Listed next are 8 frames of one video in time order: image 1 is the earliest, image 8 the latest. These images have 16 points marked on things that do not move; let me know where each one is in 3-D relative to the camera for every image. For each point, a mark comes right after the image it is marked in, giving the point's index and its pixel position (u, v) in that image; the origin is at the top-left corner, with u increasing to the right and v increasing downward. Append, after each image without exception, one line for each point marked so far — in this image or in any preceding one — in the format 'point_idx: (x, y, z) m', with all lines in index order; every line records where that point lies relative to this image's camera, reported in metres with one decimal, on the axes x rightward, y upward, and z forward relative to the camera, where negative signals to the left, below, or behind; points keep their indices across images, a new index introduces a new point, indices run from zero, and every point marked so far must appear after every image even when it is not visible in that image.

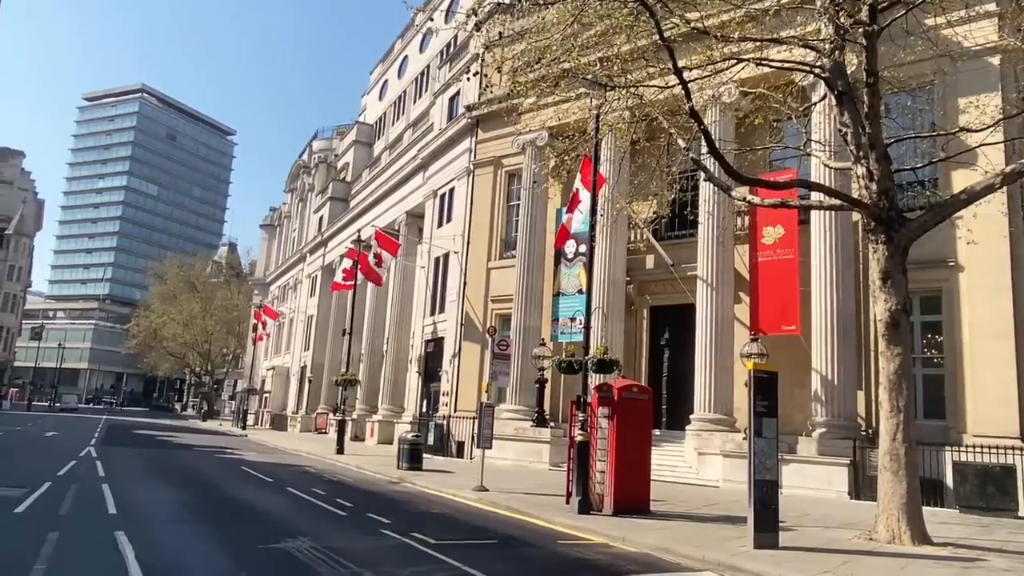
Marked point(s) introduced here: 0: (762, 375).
0: (+3.3, -1.2, +10.2) m
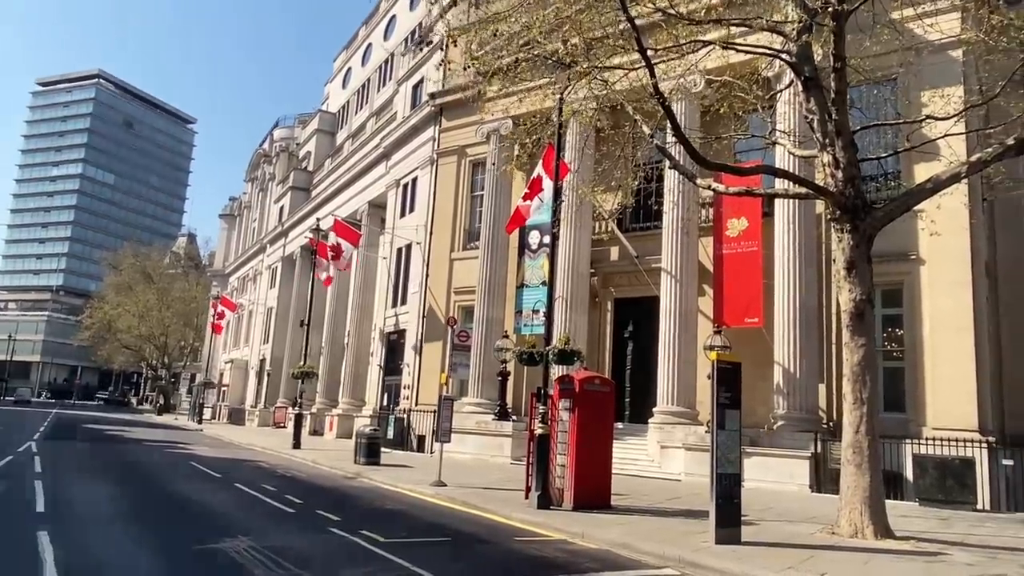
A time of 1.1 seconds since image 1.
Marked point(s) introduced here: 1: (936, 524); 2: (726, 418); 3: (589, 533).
0: (+2.7, -1.0, +9.9) m
1: (+6.9, -3.8, +12.6) m
2: (+2.7, -1.7, +9.8) m
3: (+1.0, -3.2, +10.1) m
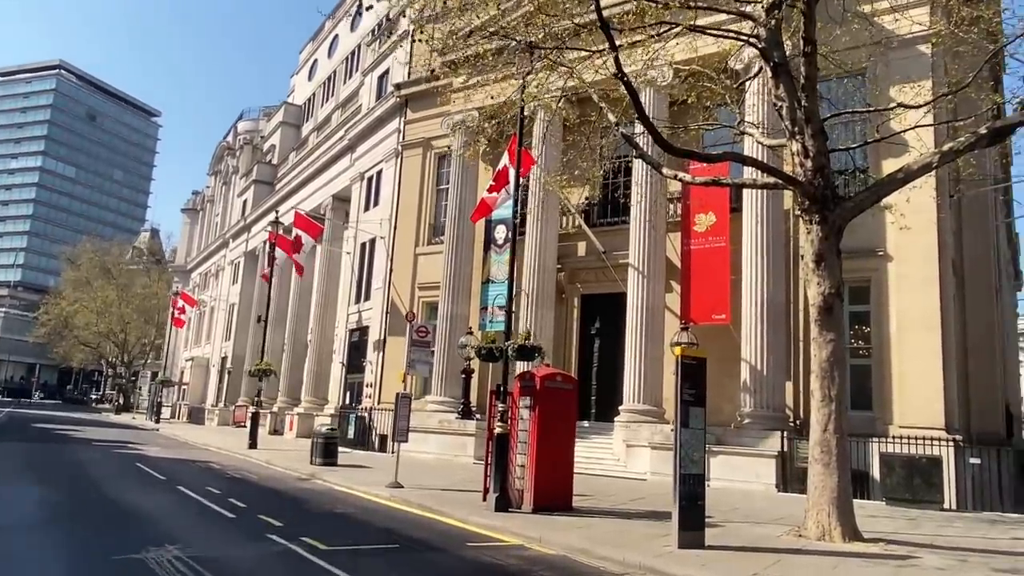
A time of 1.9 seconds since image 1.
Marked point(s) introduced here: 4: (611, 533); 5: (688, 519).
0: (+2.2, -0.9, +9.5) m
1: (+6.2, -3.8, +12.3) m
2: (+2.2, -1.6, +9.4) m
3: (+0.4, -3.1, +9.6) m
4: (+1.3, -3.1, +9.9) m
5: (+2.1, -2.7, +9.1) m
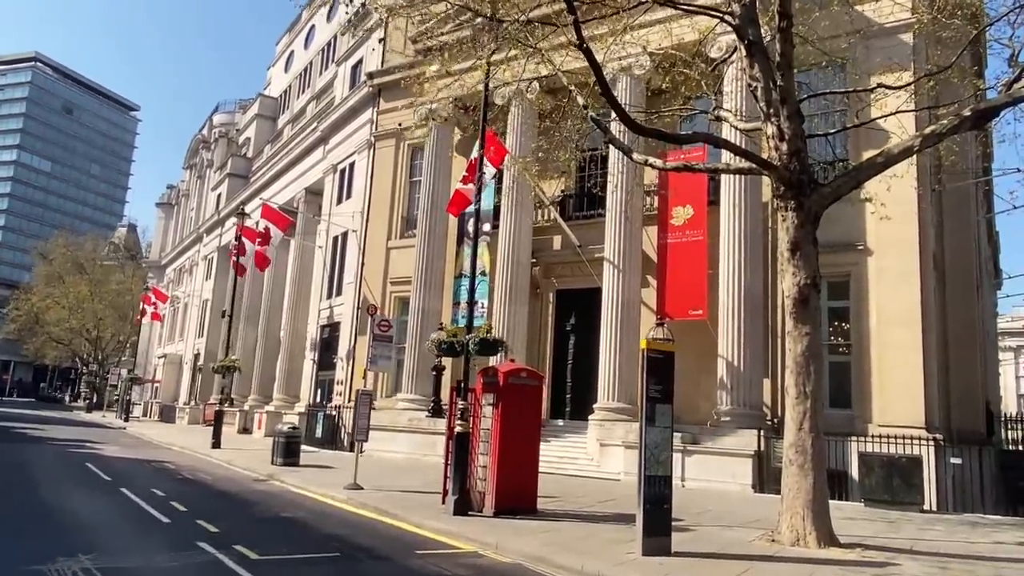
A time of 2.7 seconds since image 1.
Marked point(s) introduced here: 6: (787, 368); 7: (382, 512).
0: (+1.6, -0.8, +8.9) m
1: (+5.7, -3.6, +11.8) m
2: (+1.6, -1.4, +8.8) m
3: (-0.1, -3.0, +8.9) m
4: (+0.7, -3.0, +9.3) m
5: (+1.6, -2.6, +8.5) m
6: (+3.5, -1.0, +9.7) m
7: (-1.9, -3.3, +11.4) m
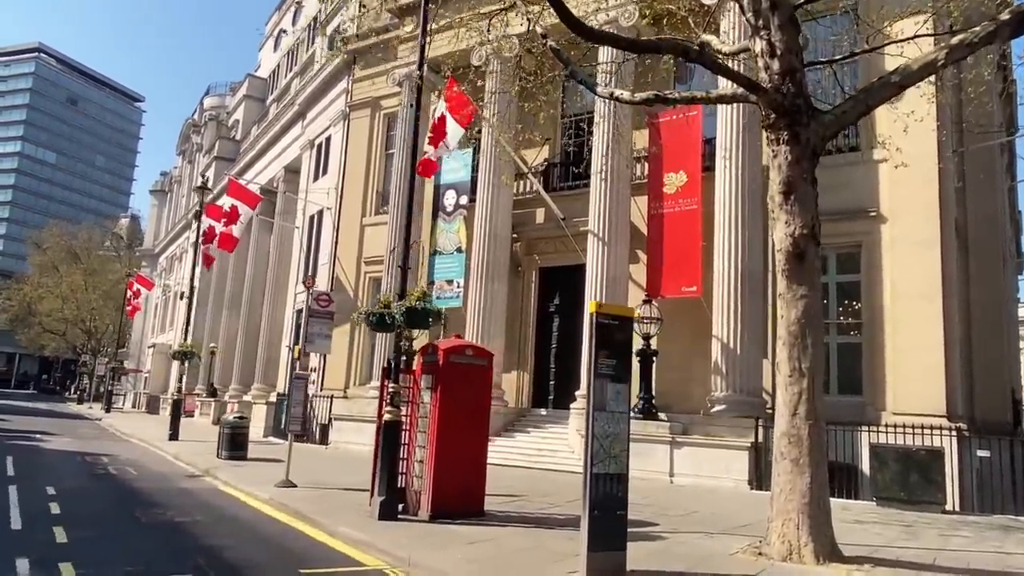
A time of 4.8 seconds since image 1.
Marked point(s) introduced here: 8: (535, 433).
0: (+0.9, -0.3, +7.0) m
1: (+4.9, -3.1, +9.9) m
2: (+0.9, -1.0, +6.9) m
3: (-0.9, -2.5, +7.1) m
4: (0.0, -2.5, +7.4) m
5: (+0.8, -2.1, +6.6) m
6: (+2.7, -0.5, +7.8) m
7: (-2.6, -2.8, +9.6) m
8: (+0.6, -3.5, +18.5) m
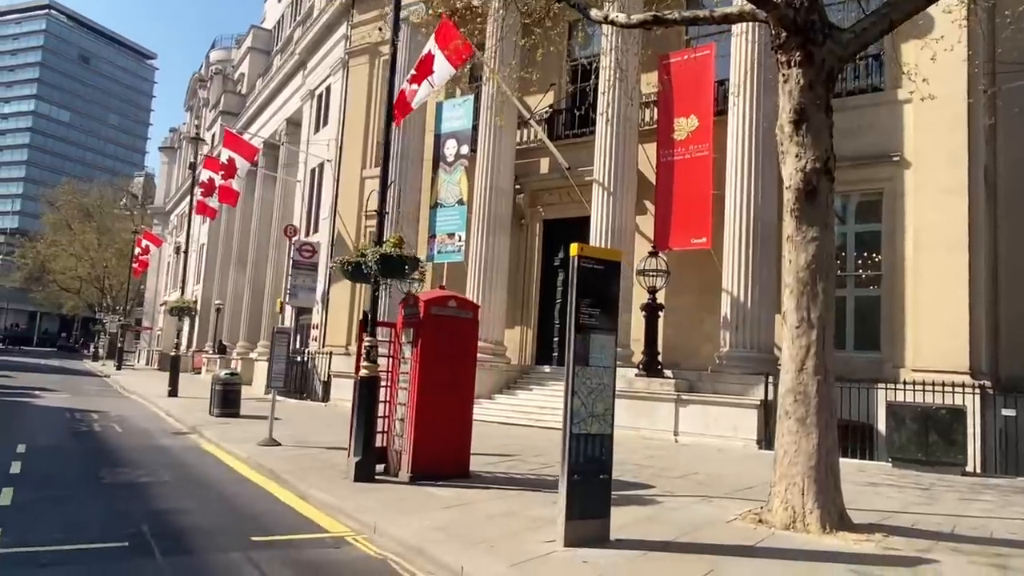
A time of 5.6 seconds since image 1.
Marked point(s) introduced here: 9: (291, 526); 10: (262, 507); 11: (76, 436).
0: (+0.6, +0.2, +6.3) m
1: (+4.8, -2.5, +9.2) m
2: (+0.6, -0.5, +6.2) m
3: (-1.1, -2.0, +6.5) m
4: (-0.2, -2.0, +6.8) m
5: (+0.6, -1.7, +6.0) m
6: (+2.5, 0.0, +7.0) m
7: (-2.8, -2.2, +9.1) m
8: (+0.6, -2.4, +17.9) m
9: (-1.9, -2.1, +6.7) m
10: (-2.4, -2.1, +7.6) m
11: (-7.0, -2.4, +12.4) m
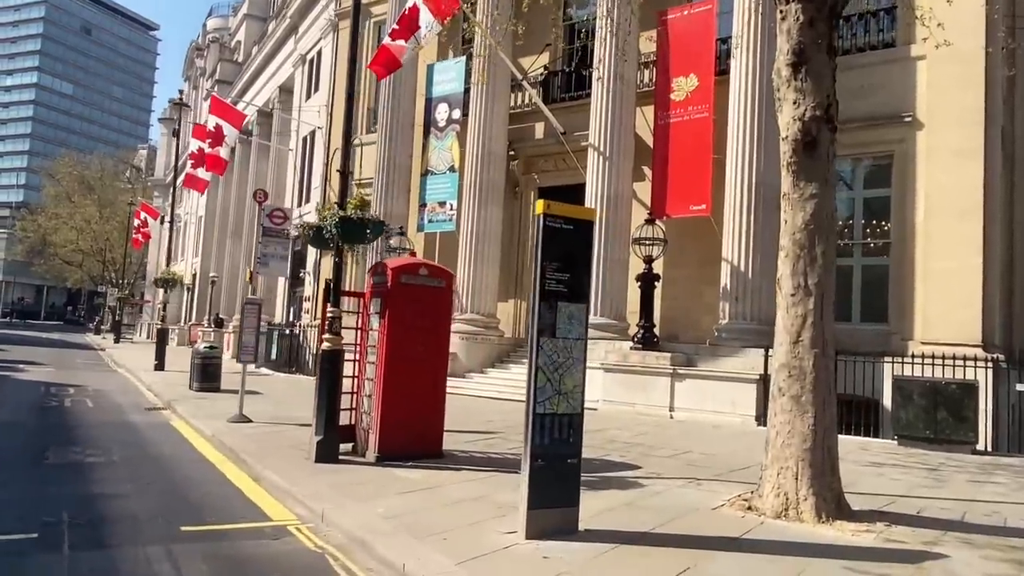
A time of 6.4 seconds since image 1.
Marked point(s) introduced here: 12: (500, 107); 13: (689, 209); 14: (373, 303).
0: (+0.4, +0.4, +5.6) m
1: (+4.5, -2.1, +8.5) m
2: (+0.3, -0.2, +5.6) m
3: (-1.4, -1.7, +5.9) m
4: (-0.5, -1.7, +6.2) m
5: (+0.3, -1.4, +5.4) m
6: (+2.2, +0.3, +6.3) m
7: (-3.1, -1.8, +8.5) m
8: (+0.4, -1.7, +17.3) m
9: (-2.2, -1.8, +6.1) m
10: (-2.7, -1.8, +7.0) m
11: (-7.2, -1.9, +11.9) m
12: (-0.3, +4.3, +18.4) m
13: (+3.4, +1.6, +14.8) m
14: (-1.6, -0.2, +8.6) m
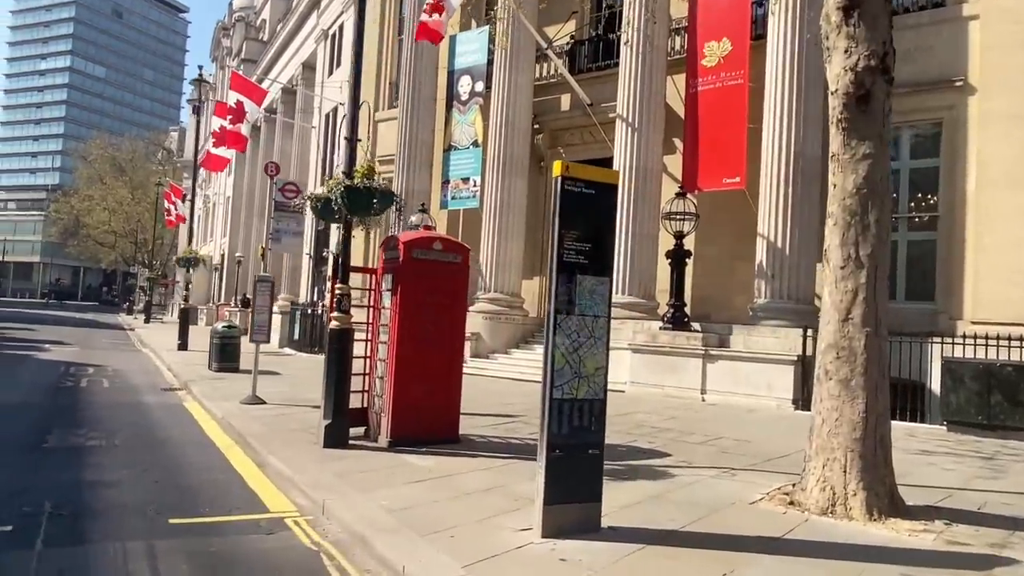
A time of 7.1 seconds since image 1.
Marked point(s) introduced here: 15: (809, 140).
0: (+0.4, +0.6, +5.0) m
1: (+4.7, -1.8, +7.9) m
2: (+0.4, 0.0, +5.0) m
3: (-1.3, -1.5, +5.5) m
4: (-0.4, -1.5, +5.7) m
5: (+0.4, -1.2, +4.9) m
6: (+2.3, +0.5, +5.7) m
7: (-2.8, -1.6, +8.1) m
8: (+1.0, -1.2, +16.8) m
9: (-2.1, -1.6, +5.7) m
10: (-2.6, -1.6, +6.6) m
11: (-6.9, -1.6, +11.7) m
12: (+0.3, +4.8, +17.7) m
13: (+3.8, +2.0, +14.1) m
14: (-1.3, +0.1, +8.1) m
15: (+5.0, +2.5, +13.1) m
